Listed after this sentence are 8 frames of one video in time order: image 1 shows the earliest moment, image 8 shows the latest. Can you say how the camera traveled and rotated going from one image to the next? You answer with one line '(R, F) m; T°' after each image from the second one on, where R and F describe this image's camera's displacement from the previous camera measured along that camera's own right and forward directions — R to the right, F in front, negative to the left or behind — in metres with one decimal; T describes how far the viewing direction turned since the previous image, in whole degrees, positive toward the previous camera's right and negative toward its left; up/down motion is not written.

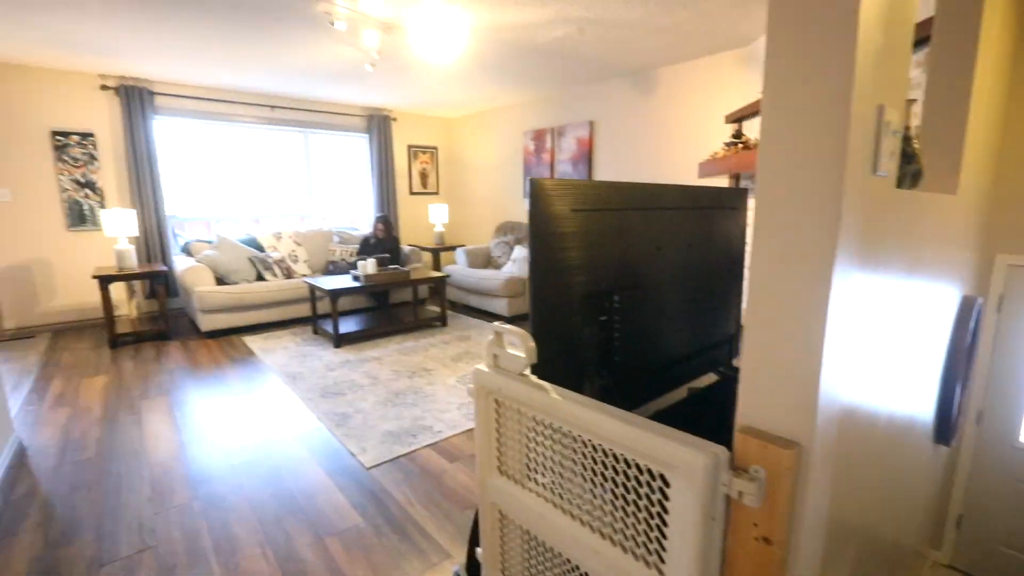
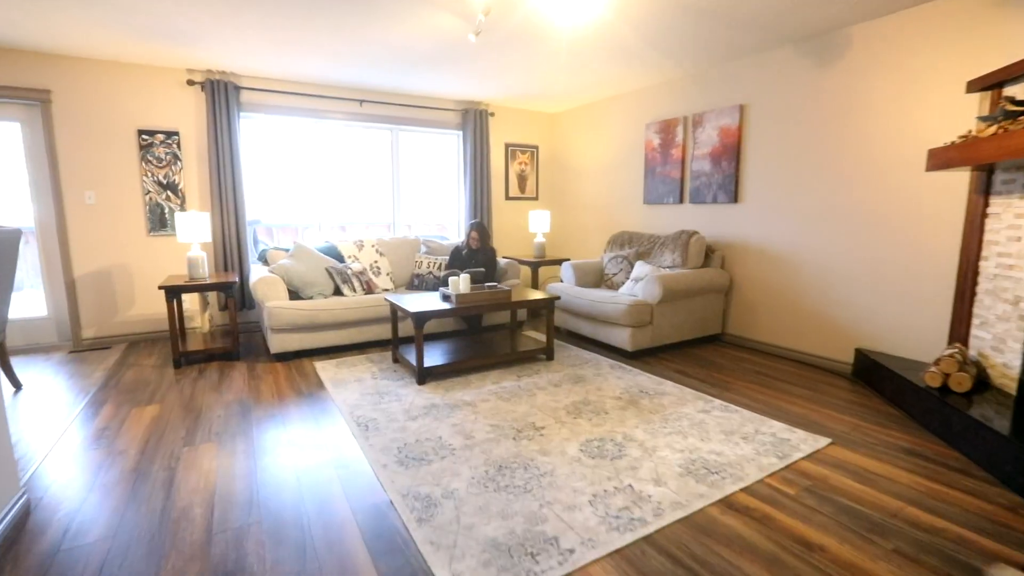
(-0.4, +0.9) m; -9°
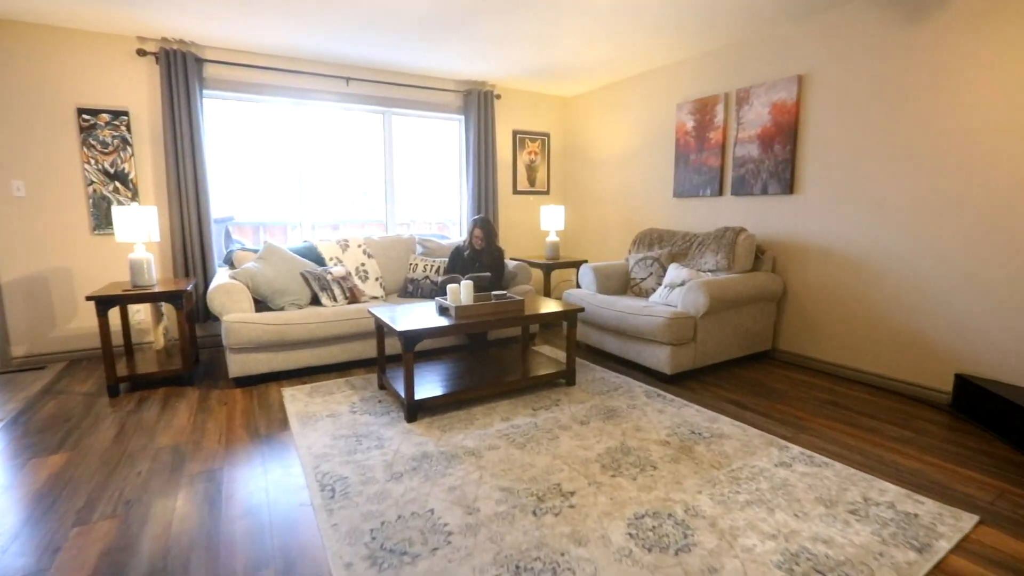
(-0.1, +0.7) m; 0°
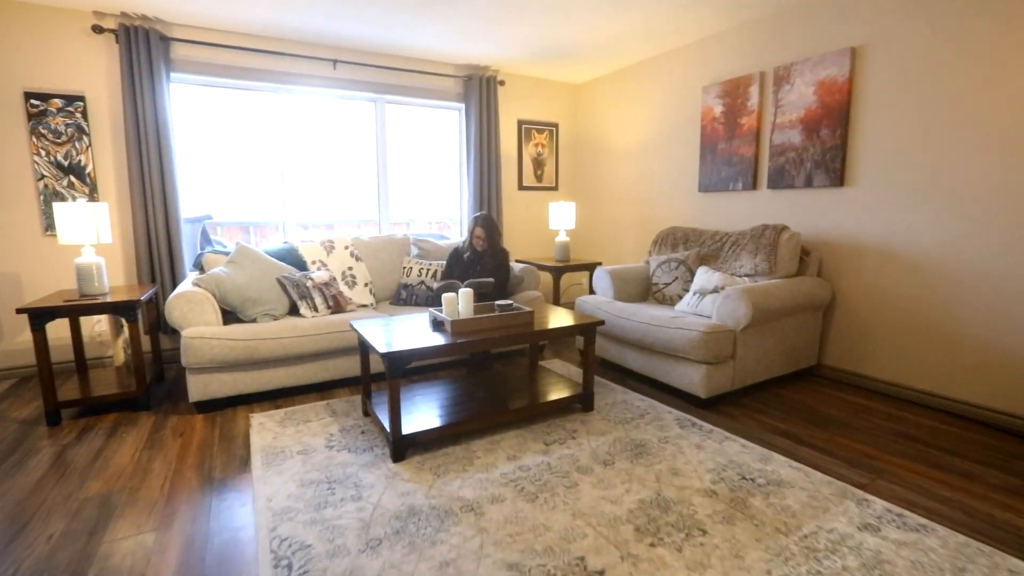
(0.0, +0.4) m; -1°
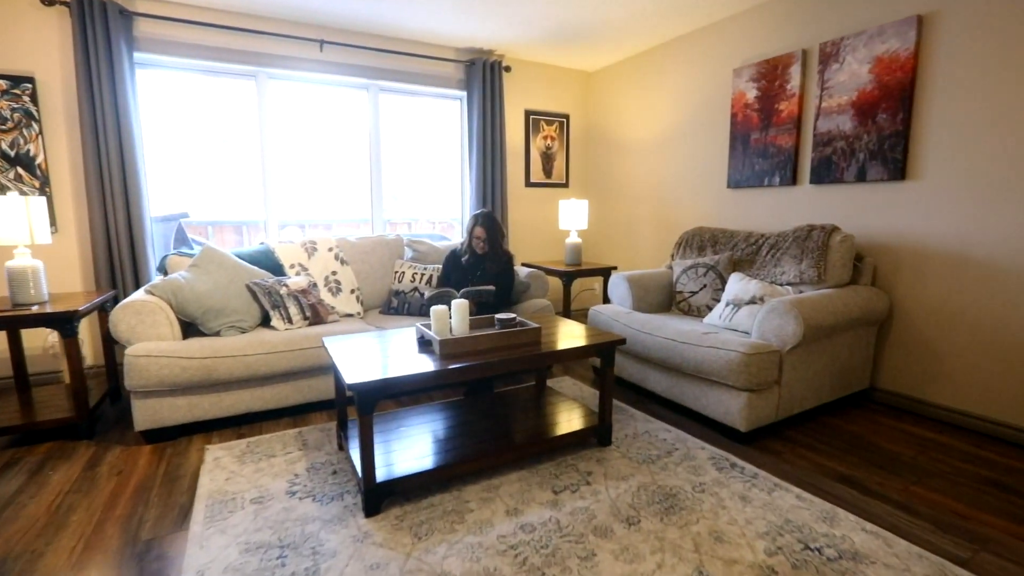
(0.0, +0.4) m; -1°
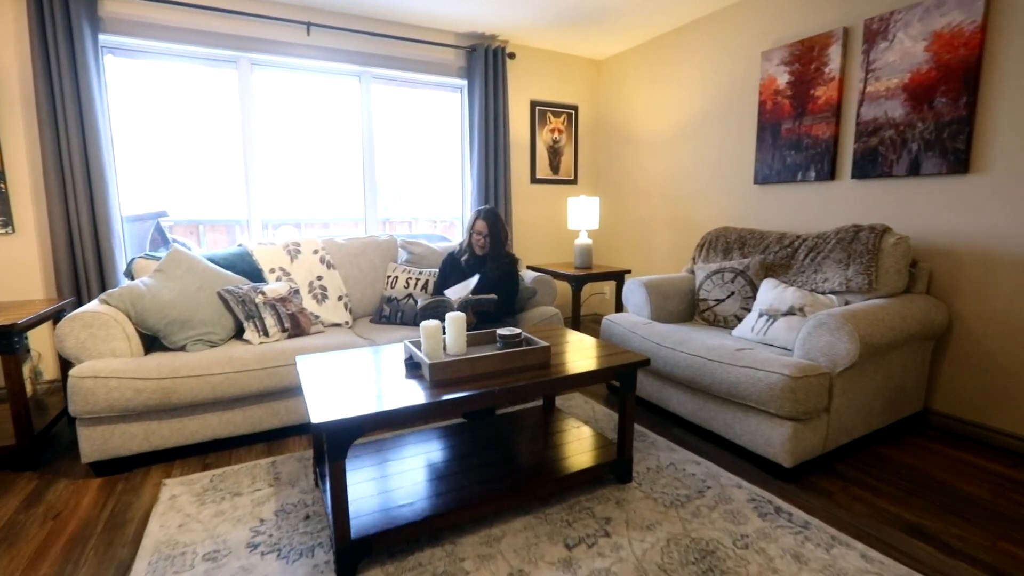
(0.0, +0.3) m; -1°
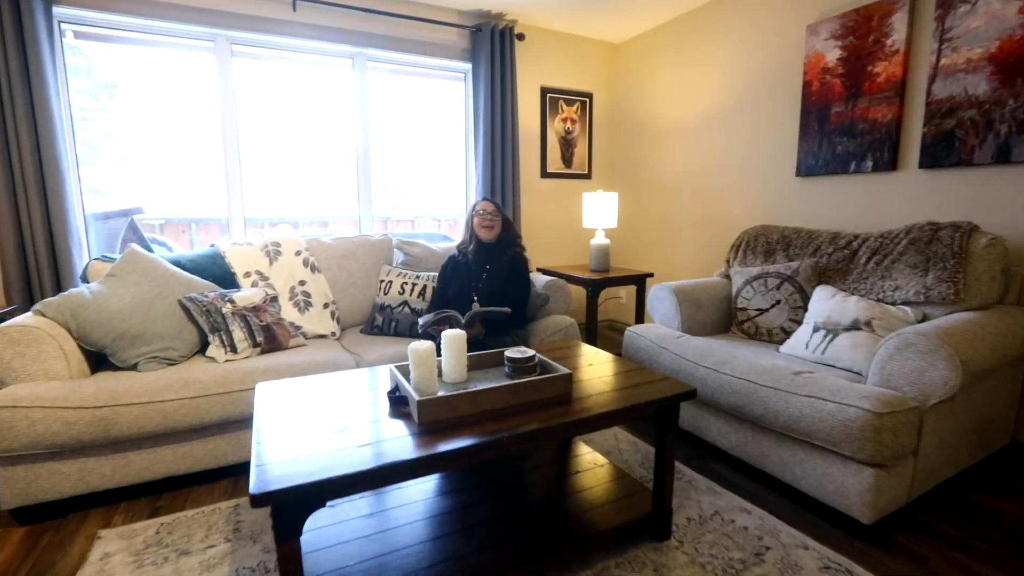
(0.0, +0.3) m; -1°
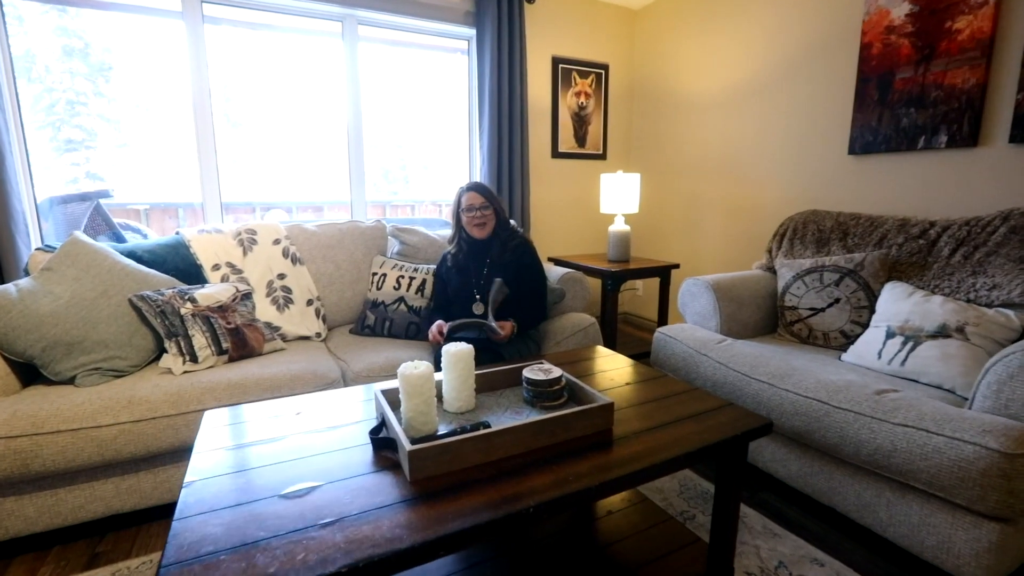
(0.0, +0.3) m; 0°
